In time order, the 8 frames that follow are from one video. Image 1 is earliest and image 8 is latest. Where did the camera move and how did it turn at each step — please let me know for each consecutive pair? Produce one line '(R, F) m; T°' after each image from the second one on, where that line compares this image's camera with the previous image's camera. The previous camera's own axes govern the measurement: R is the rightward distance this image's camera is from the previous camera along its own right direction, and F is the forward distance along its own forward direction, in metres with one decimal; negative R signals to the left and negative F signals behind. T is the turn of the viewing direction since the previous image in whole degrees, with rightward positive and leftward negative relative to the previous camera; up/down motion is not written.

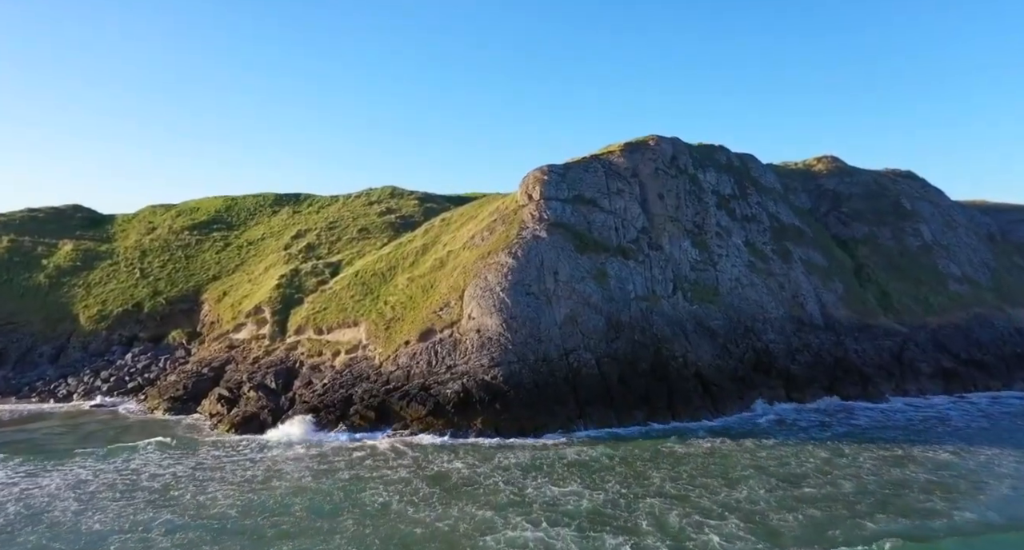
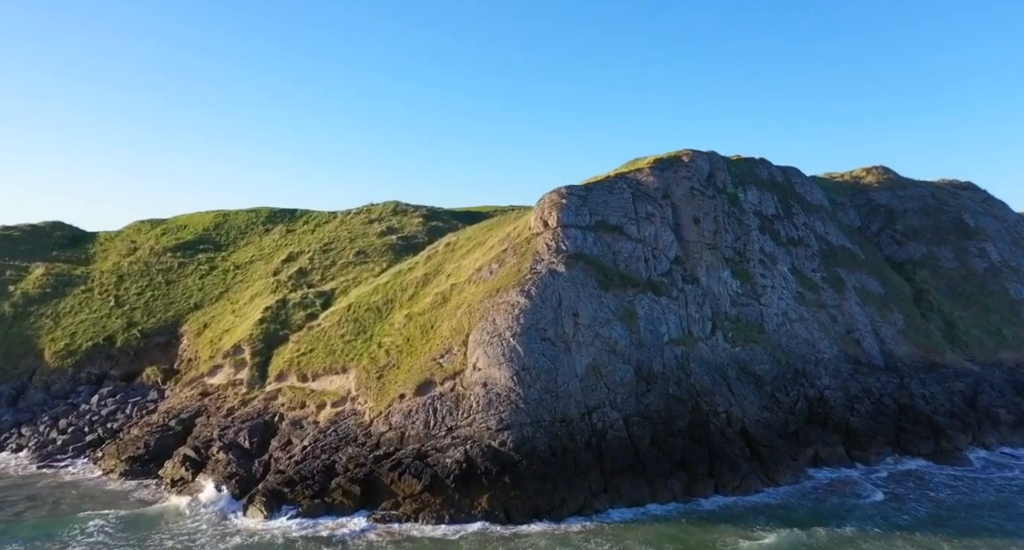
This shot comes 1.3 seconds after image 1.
(+0.2, +6.2) m; -1°
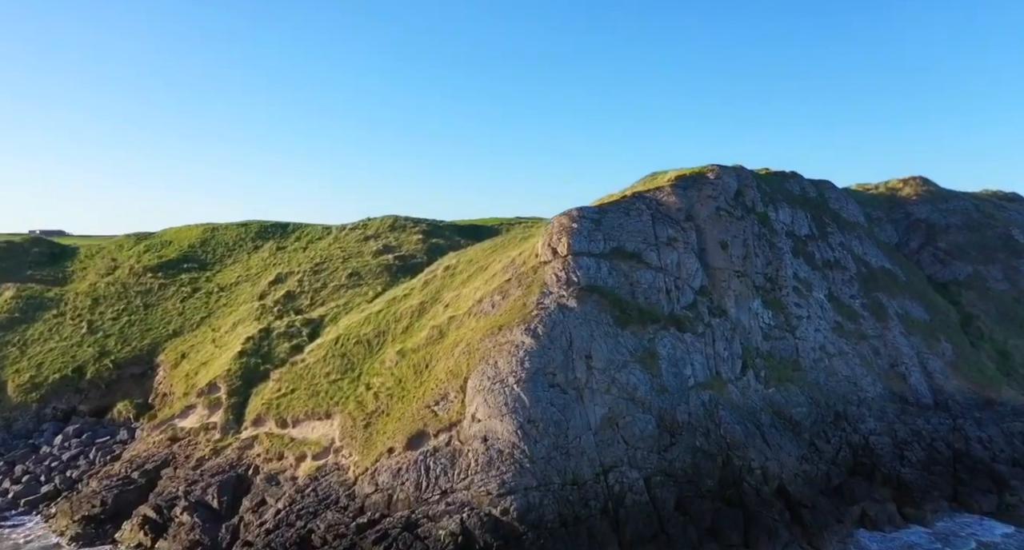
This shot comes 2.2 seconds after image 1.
(+0.2, +4.4) m; -1°
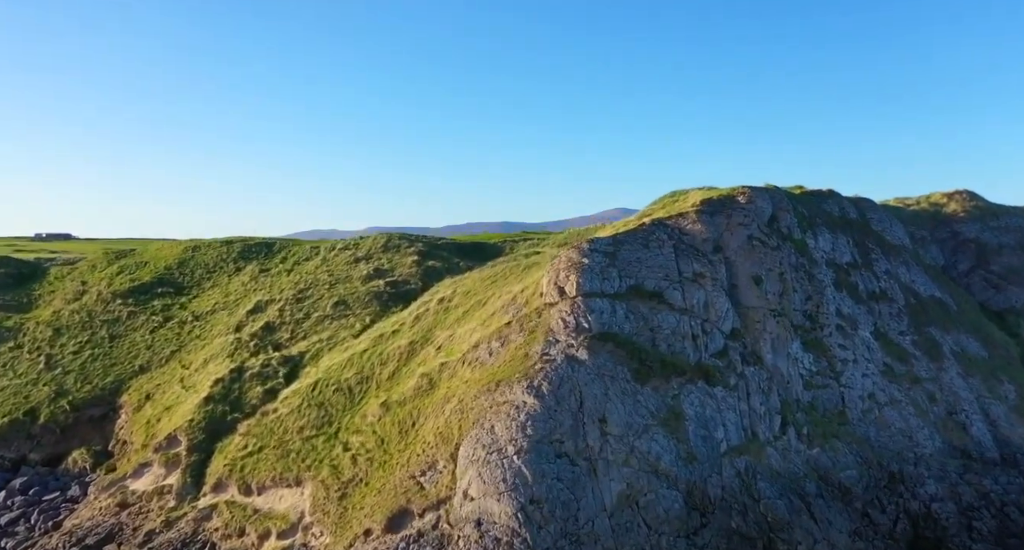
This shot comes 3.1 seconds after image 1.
(+0.4, +5.0) m; -1°
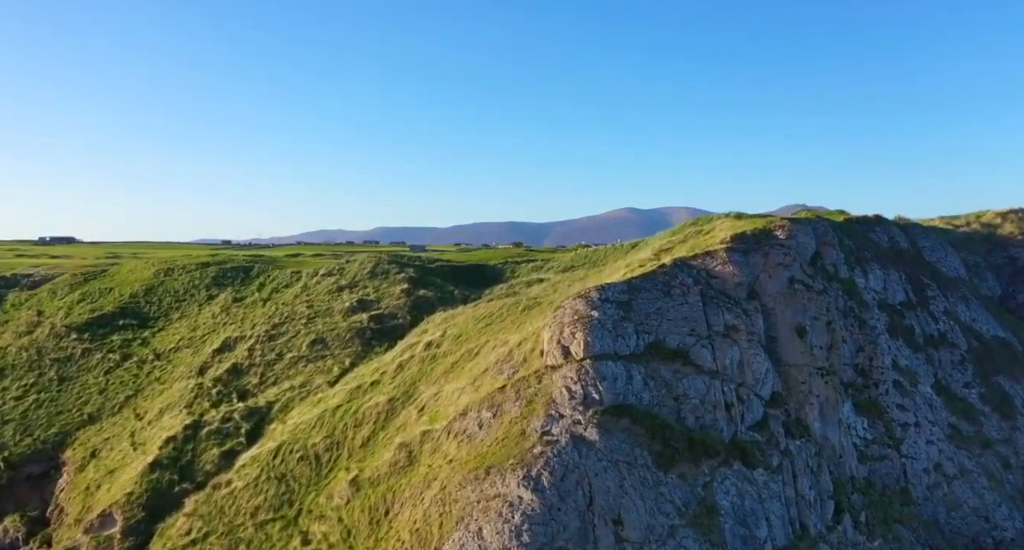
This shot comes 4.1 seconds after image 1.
(+0.5, +5.3) m; -1°
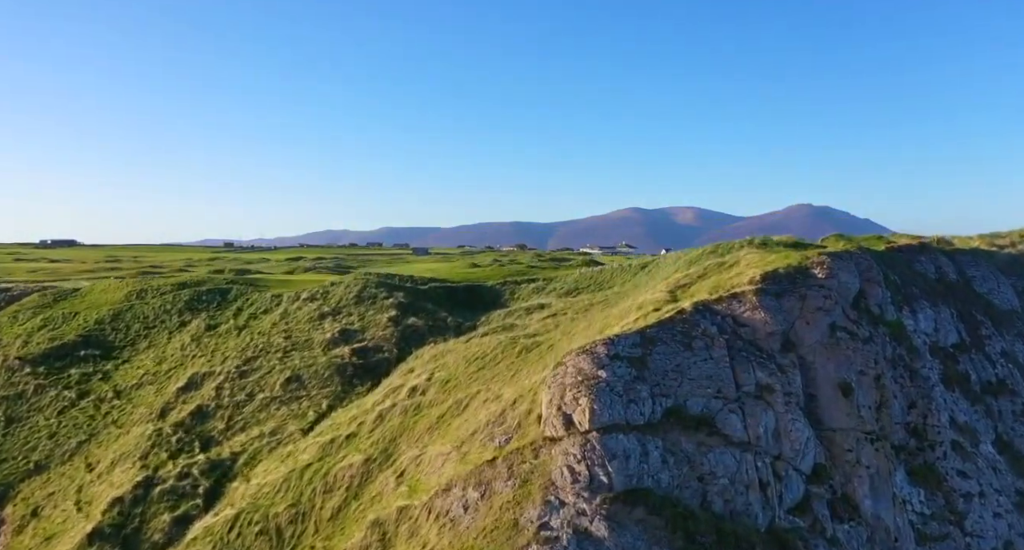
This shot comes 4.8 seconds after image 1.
(+0.4, +4.1) m; 0°
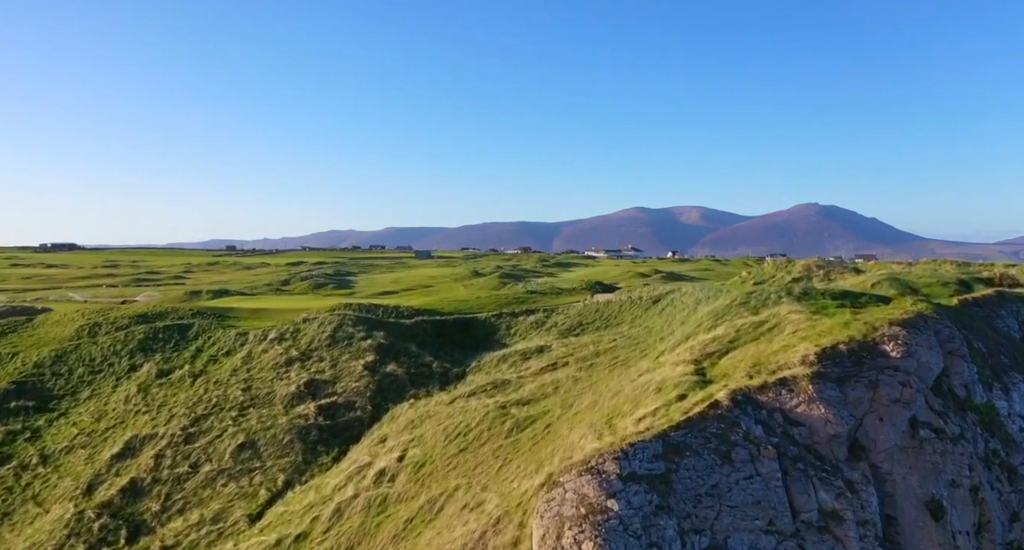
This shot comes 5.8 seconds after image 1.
(+0.6, +5.5) m; 0°
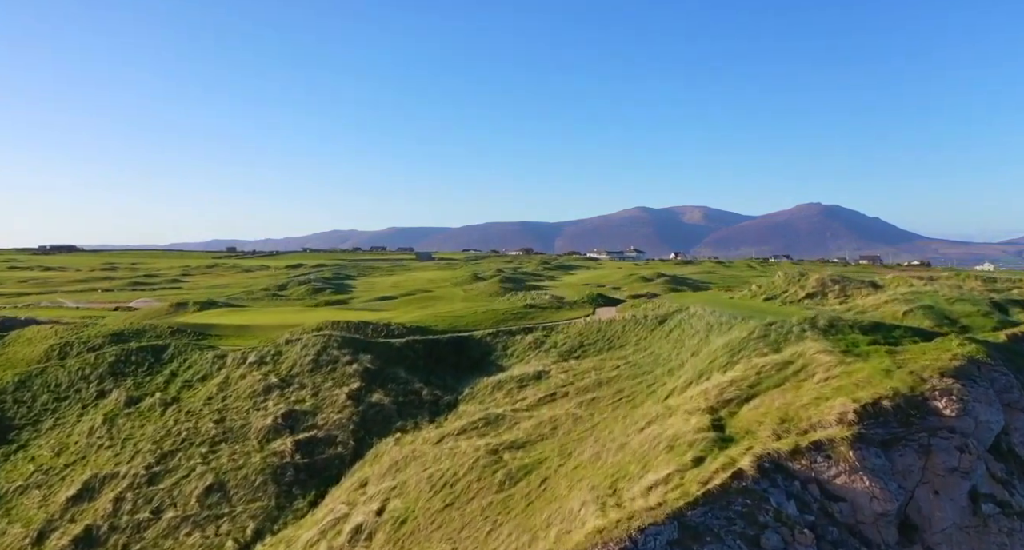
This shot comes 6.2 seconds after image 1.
(+0.3, +2.7) m; 0°
